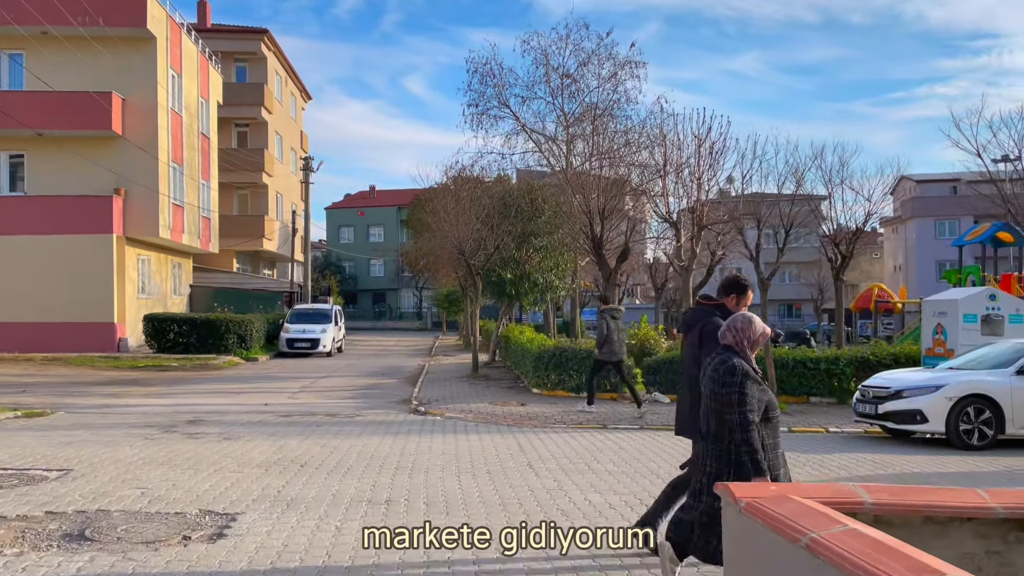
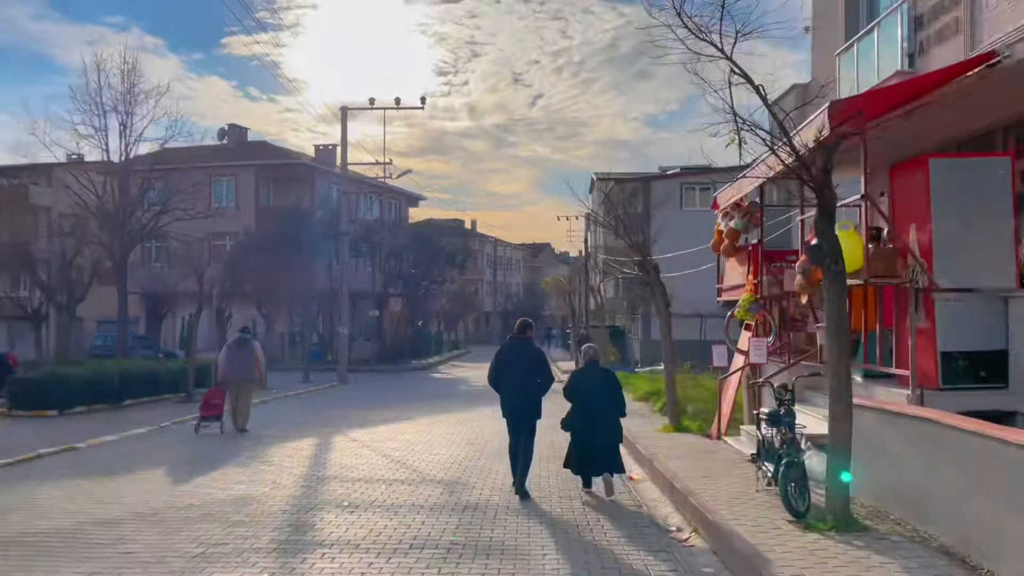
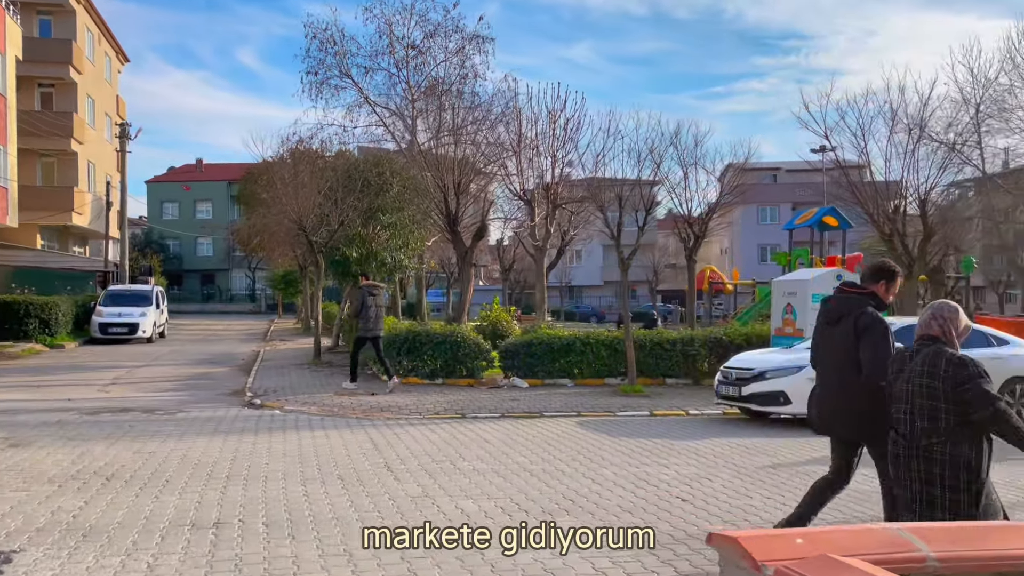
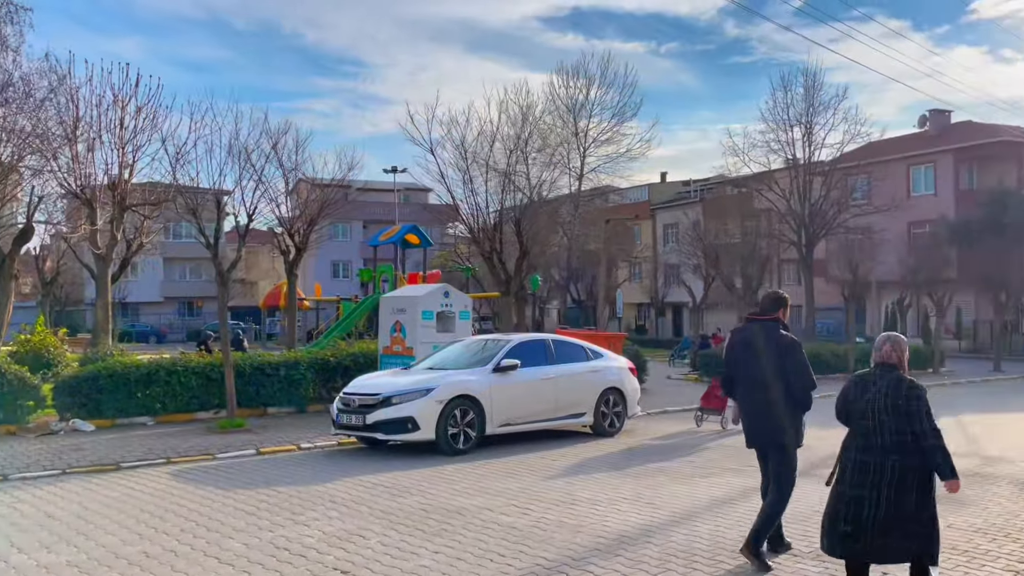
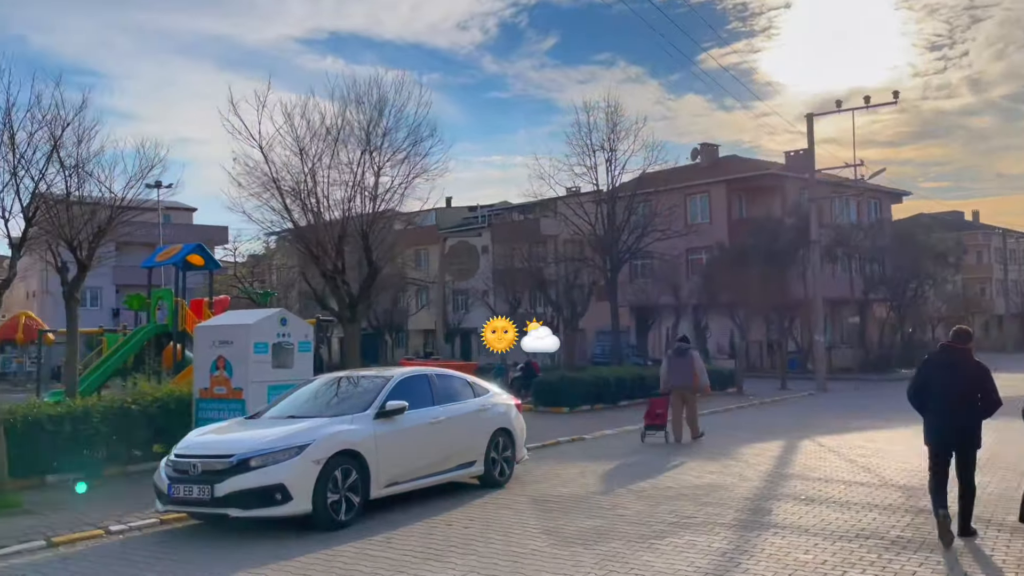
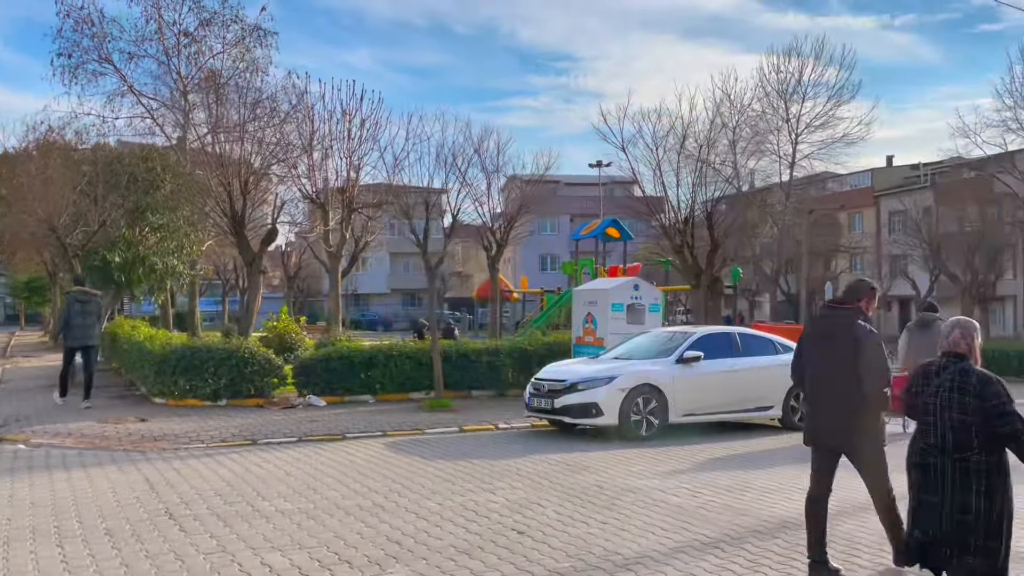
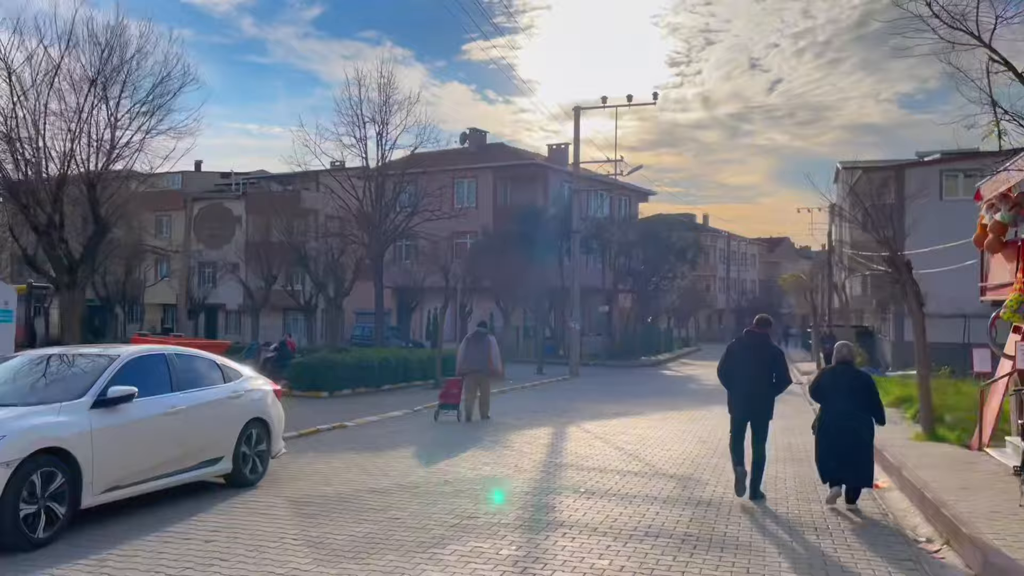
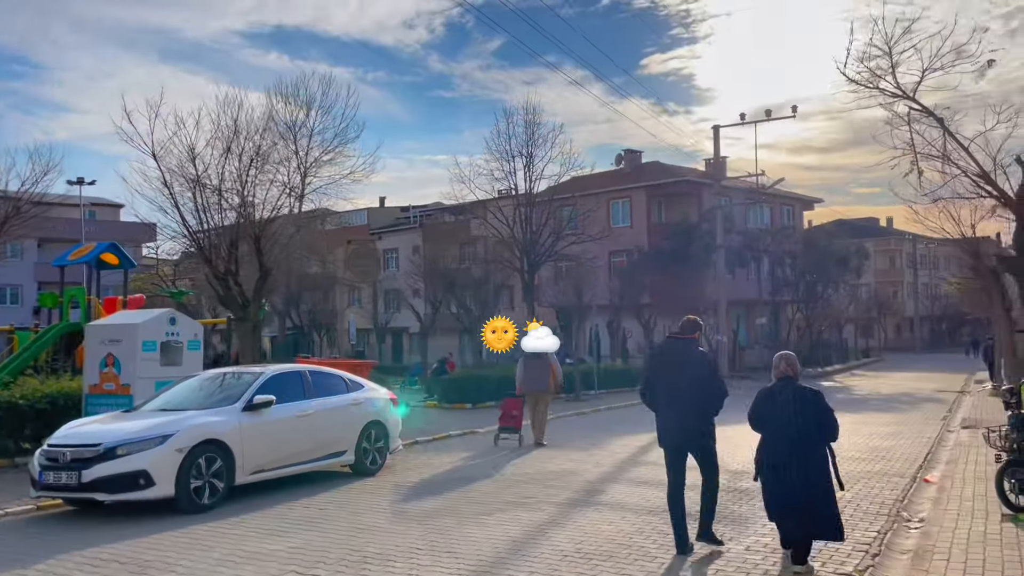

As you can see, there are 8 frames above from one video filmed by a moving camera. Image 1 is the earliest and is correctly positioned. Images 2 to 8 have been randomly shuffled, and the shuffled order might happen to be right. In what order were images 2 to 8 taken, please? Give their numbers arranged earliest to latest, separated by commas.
3, 6, 4, 8, 5, 7, 2
